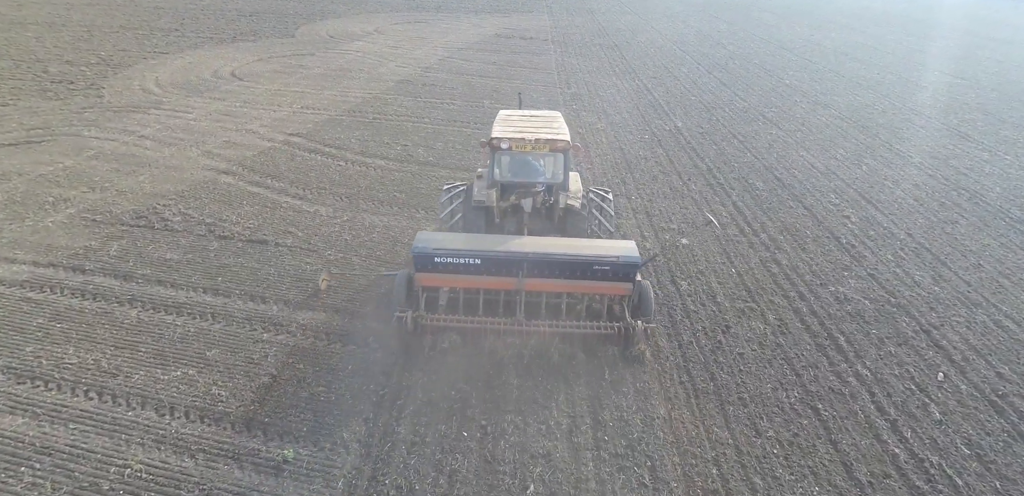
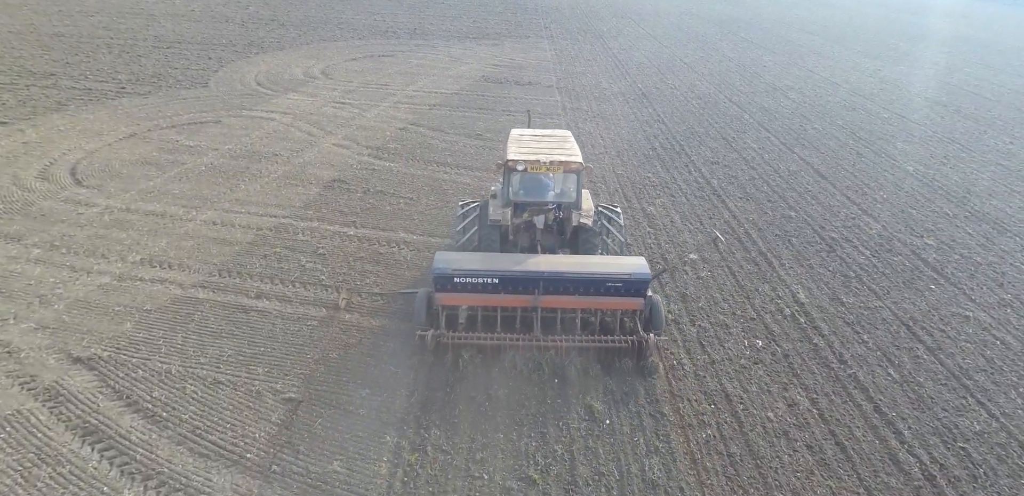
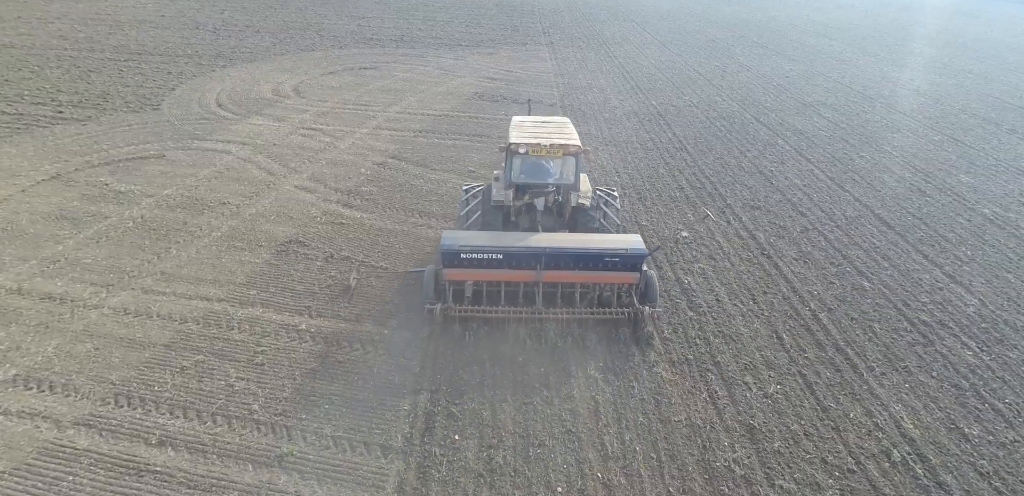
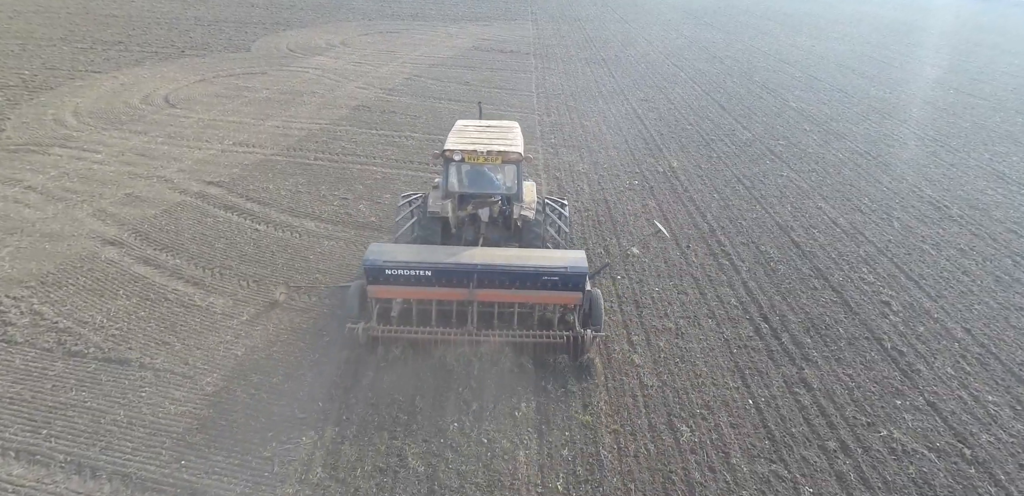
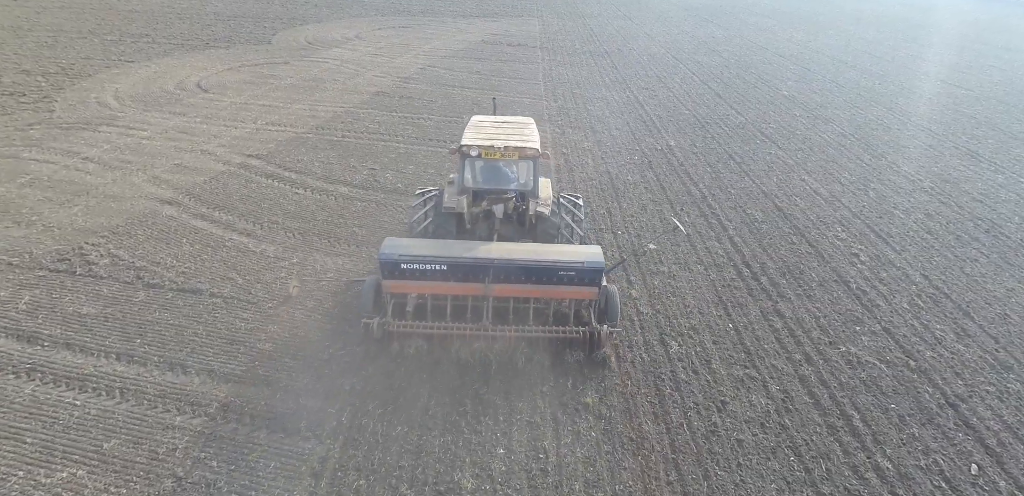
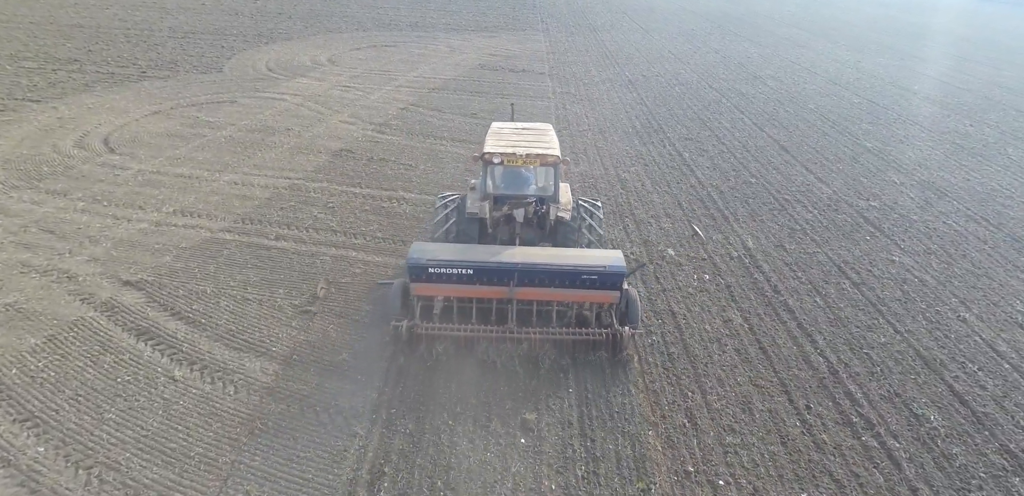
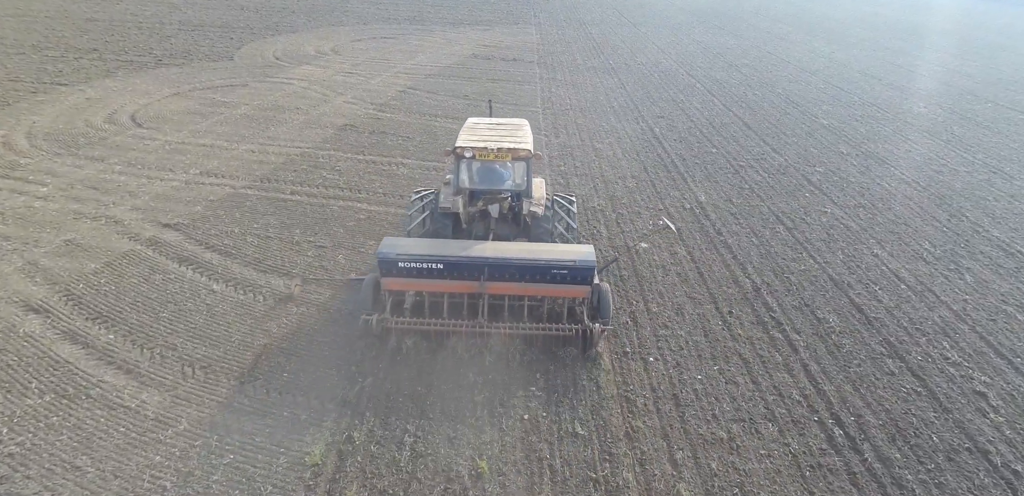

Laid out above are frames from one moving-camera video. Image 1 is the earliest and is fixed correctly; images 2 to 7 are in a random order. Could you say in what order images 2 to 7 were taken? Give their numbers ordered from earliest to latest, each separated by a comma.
5, 4, 7, 6, 2, 3
